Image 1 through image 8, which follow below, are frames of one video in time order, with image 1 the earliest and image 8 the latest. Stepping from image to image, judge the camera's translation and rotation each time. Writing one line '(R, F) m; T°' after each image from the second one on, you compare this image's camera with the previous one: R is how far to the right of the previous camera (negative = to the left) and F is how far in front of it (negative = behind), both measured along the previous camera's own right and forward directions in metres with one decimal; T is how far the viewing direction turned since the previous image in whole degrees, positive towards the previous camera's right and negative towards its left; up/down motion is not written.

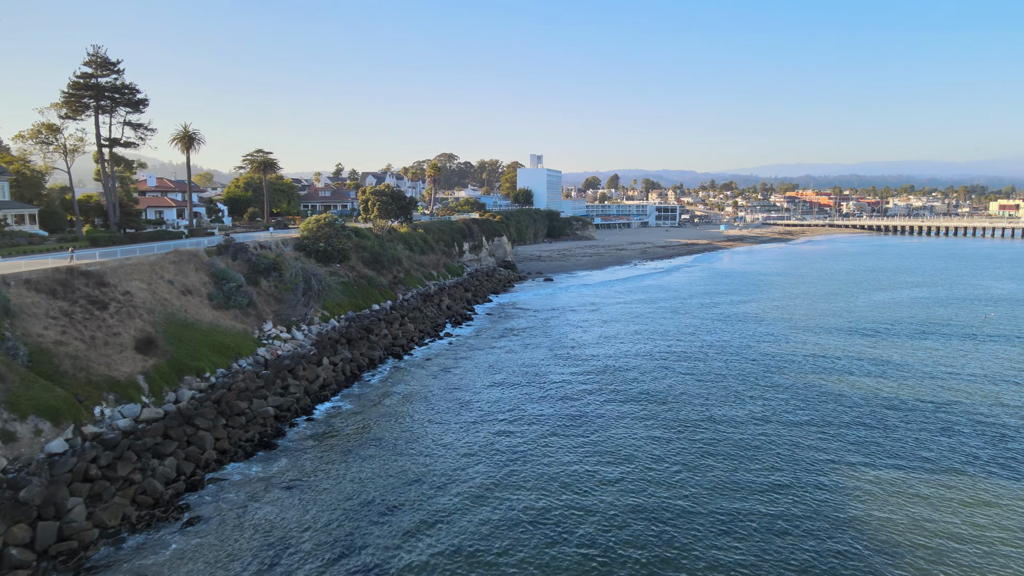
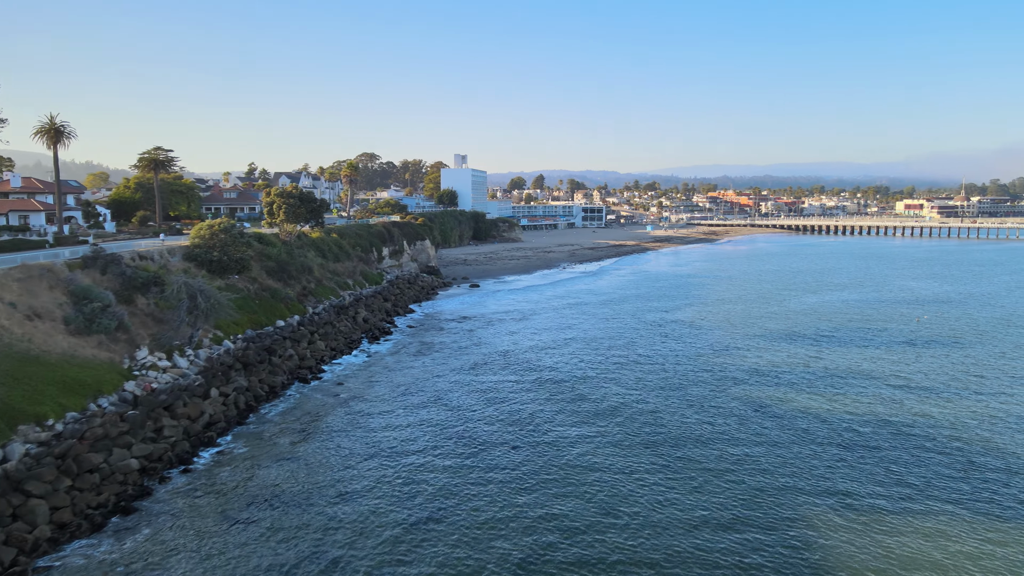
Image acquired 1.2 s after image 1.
(+0.2, +3.0) m; +6°
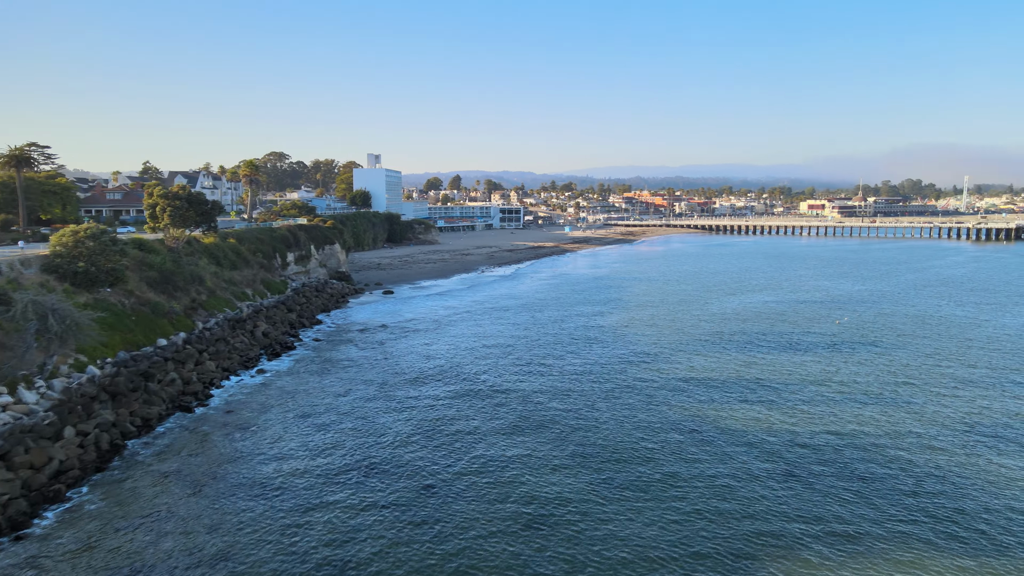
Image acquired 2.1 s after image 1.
(+0.2, +2.4) m; +6°
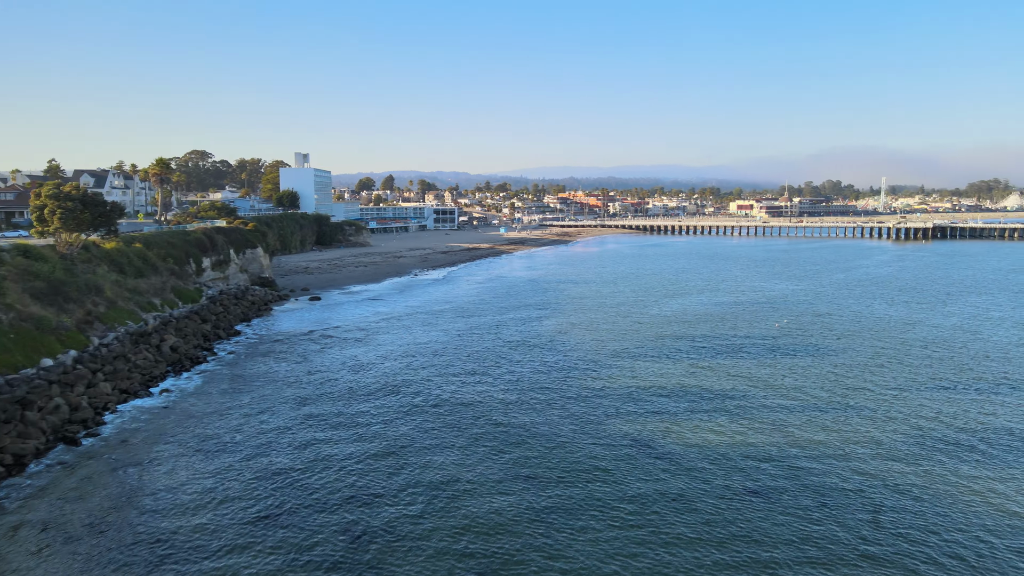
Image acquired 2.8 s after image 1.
(+0.1, +1.9) m; +5°
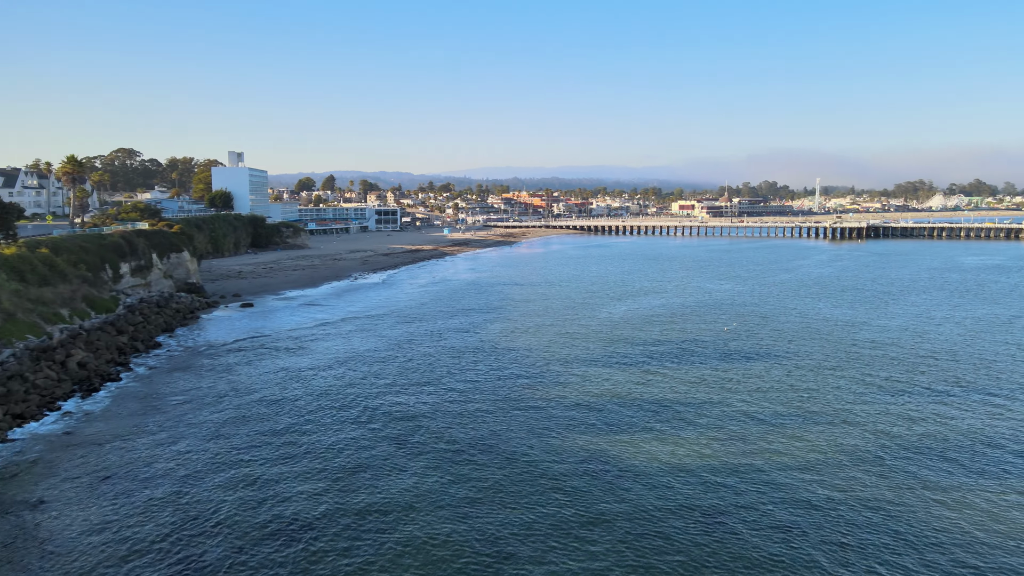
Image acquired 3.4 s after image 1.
(+0.1, +1.7) m; +4°
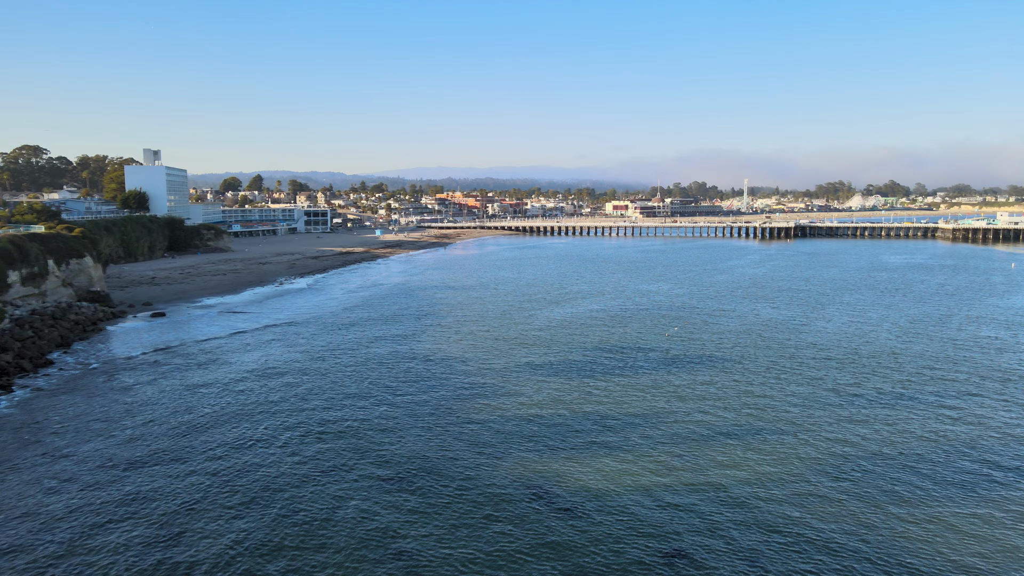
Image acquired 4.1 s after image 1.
(+0.1, +2.0) m; +5°
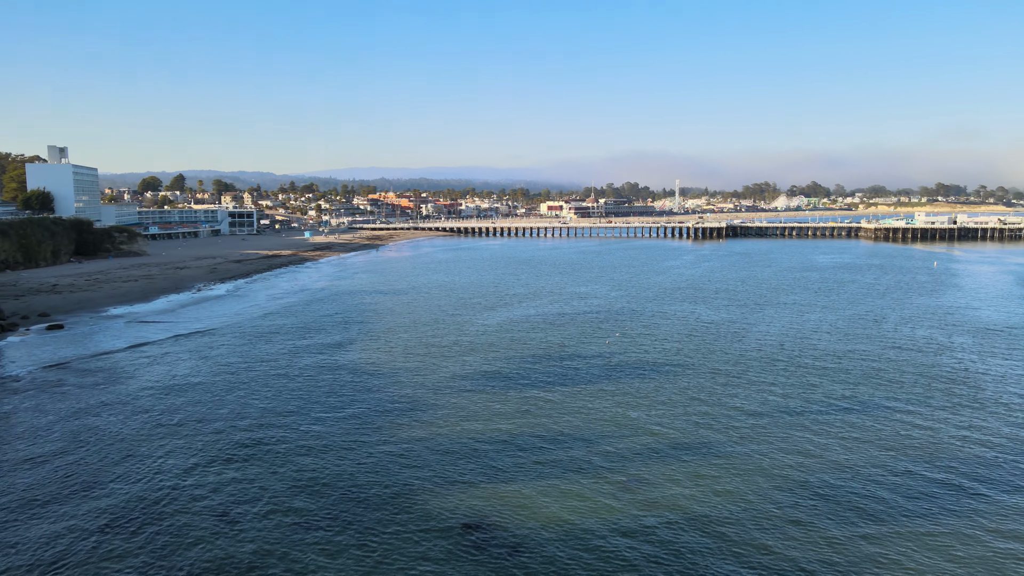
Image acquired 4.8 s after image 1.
(+0.1, +2.0) m; +5°
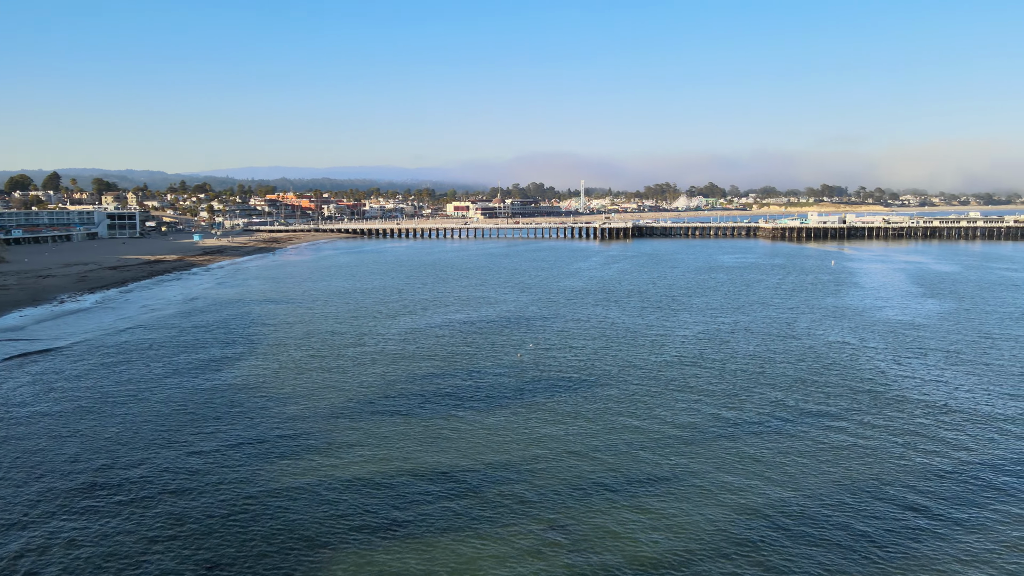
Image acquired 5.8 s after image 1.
(+0.2, +2.9) m; +7°
